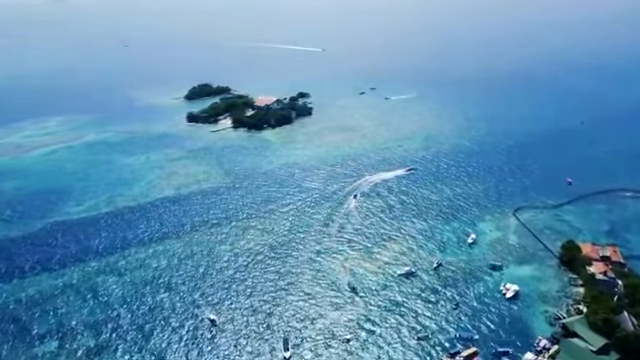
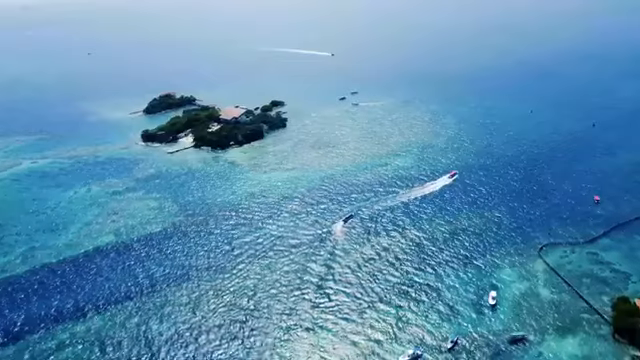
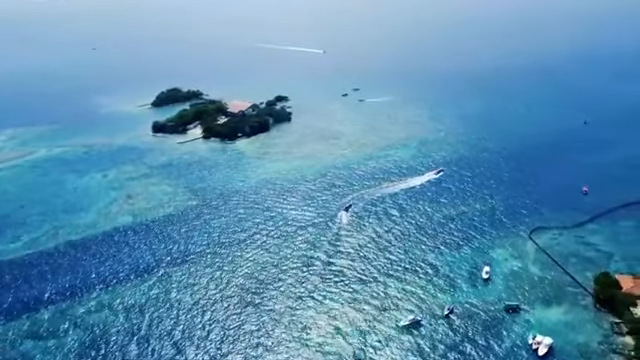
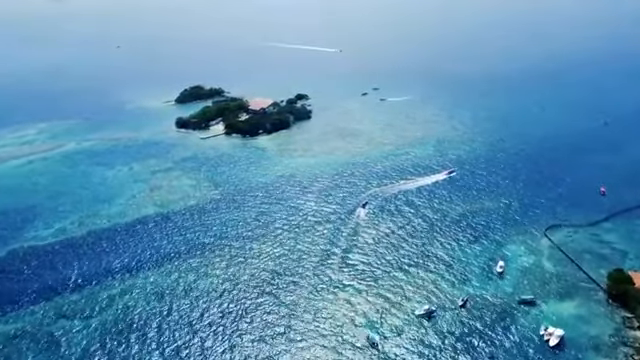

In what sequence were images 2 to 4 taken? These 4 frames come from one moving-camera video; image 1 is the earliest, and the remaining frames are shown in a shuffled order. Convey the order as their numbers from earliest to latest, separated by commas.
4, 3, 2
